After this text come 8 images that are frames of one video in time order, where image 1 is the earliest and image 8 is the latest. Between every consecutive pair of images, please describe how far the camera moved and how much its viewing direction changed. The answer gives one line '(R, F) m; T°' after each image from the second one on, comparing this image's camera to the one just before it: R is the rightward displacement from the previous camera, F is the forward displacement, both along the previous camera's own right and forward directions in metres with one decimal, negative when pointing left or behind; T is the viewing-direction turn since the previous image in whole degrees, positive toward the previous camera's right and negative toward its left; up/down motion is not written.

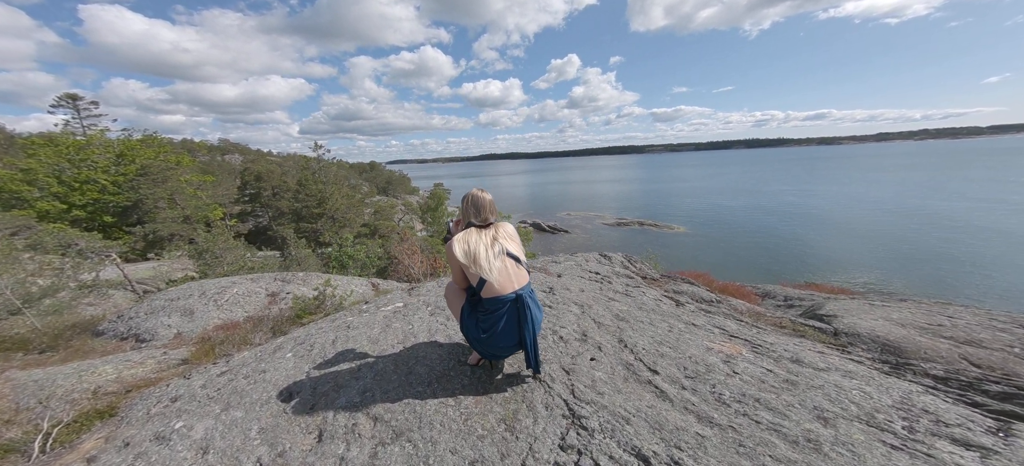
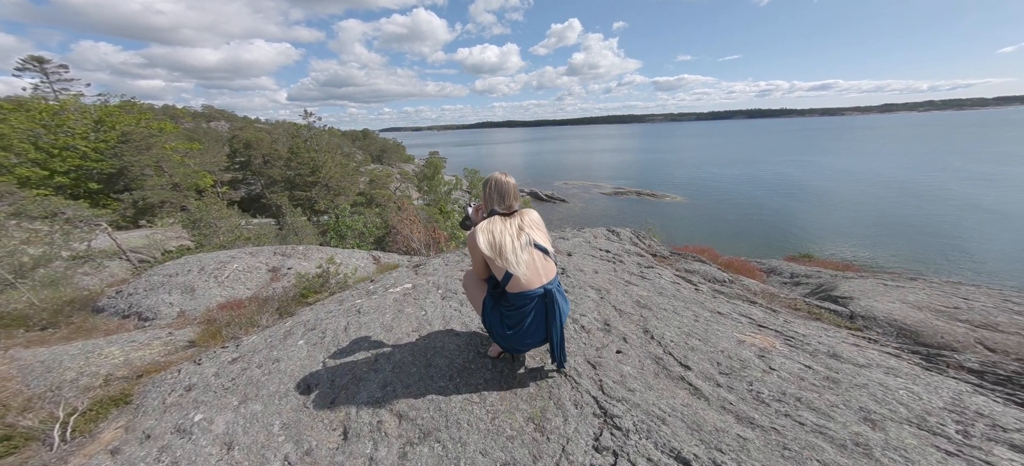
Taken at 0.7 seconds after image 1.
(-0.2, +0.2) m; 0°
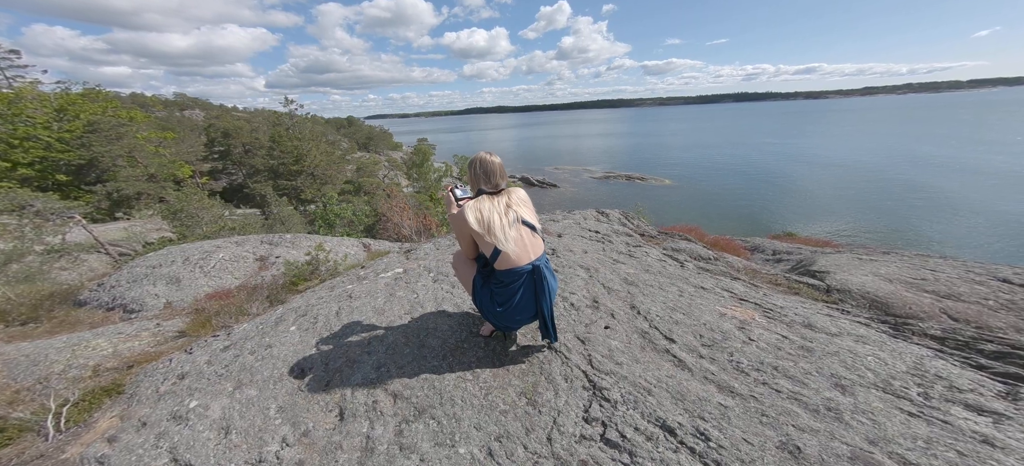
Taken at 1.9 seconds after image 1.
(0.0, 0.0) m; +2°
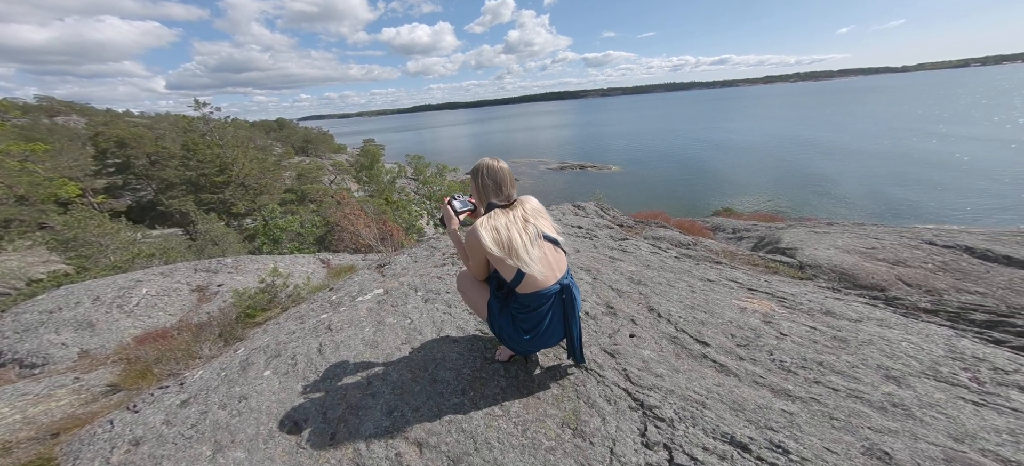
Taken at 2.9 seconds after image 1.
(-0.5, +0.3) m; +7°
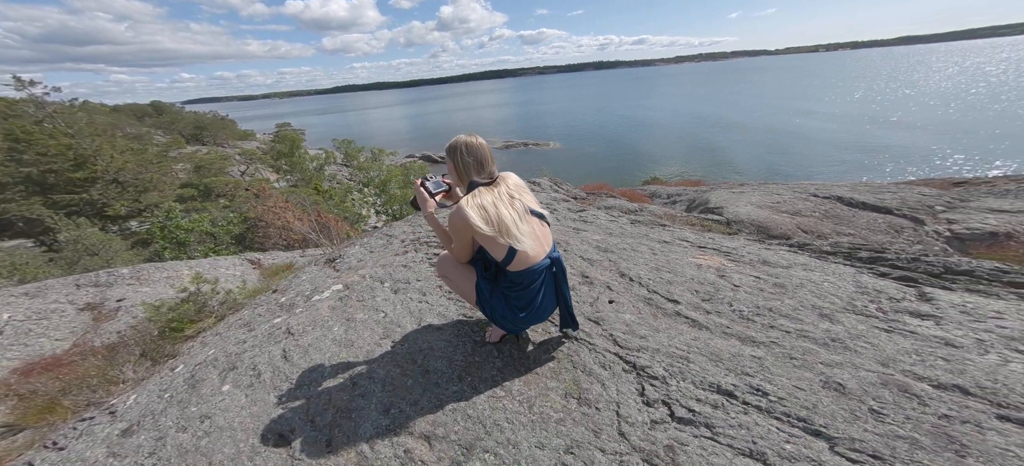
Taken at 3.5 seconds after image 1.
(-0.3, +0.1) m; +10°
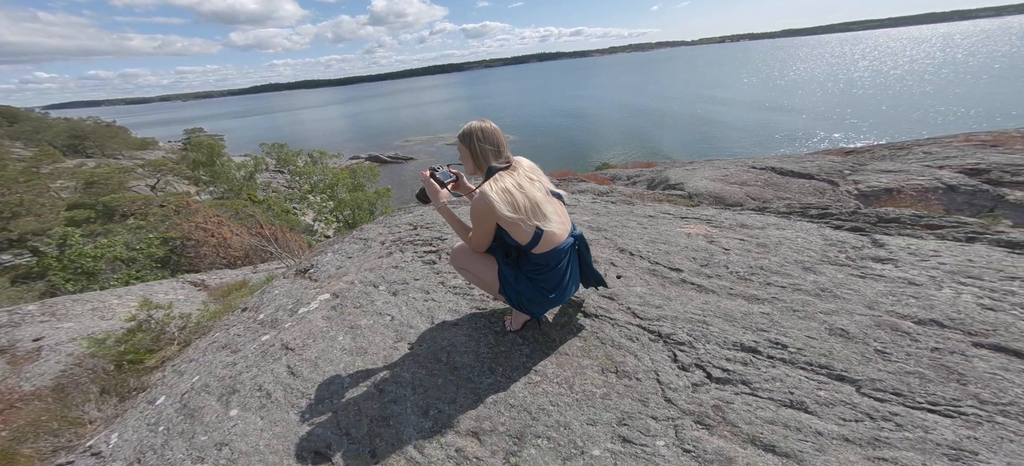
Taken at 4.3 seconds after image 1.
(-0.5, +0.1) m; +7°
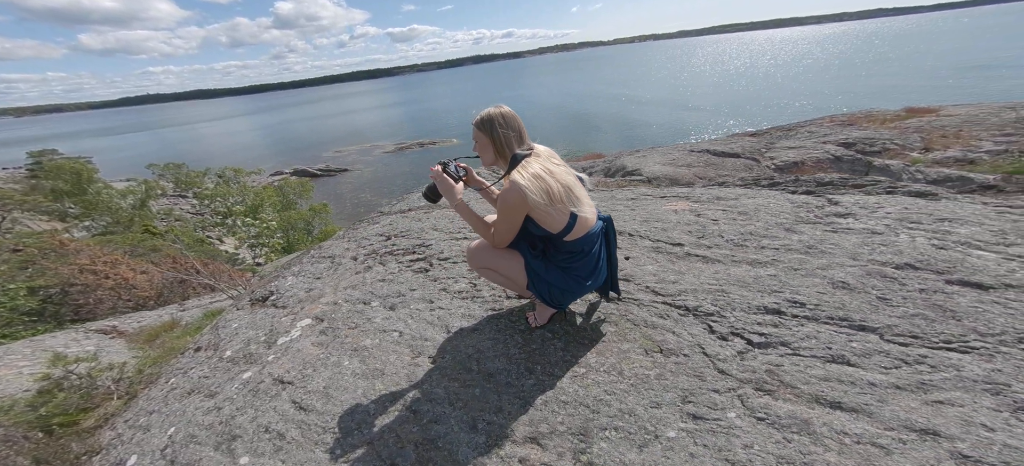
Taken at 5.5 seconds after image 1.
(-0.6, +0.2) m; +9°
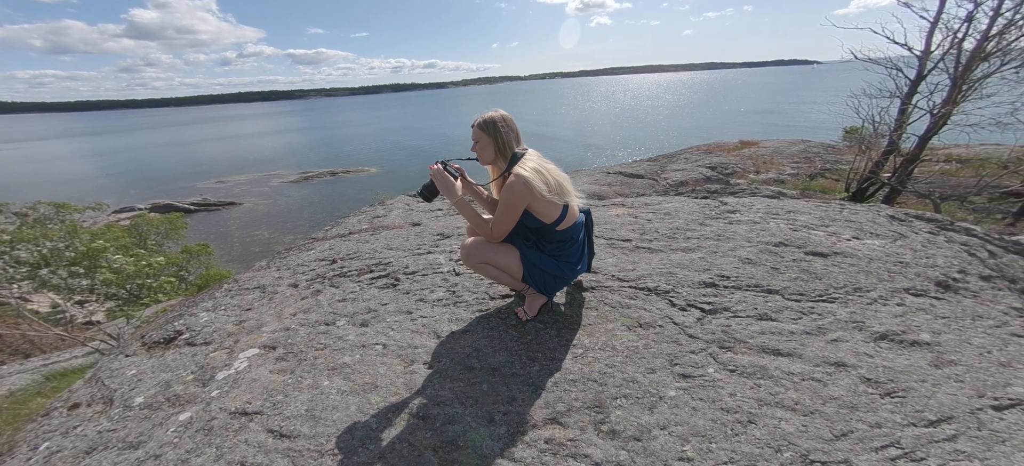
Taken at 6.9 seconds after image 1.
(-0.6, -0.1) m; +13°
